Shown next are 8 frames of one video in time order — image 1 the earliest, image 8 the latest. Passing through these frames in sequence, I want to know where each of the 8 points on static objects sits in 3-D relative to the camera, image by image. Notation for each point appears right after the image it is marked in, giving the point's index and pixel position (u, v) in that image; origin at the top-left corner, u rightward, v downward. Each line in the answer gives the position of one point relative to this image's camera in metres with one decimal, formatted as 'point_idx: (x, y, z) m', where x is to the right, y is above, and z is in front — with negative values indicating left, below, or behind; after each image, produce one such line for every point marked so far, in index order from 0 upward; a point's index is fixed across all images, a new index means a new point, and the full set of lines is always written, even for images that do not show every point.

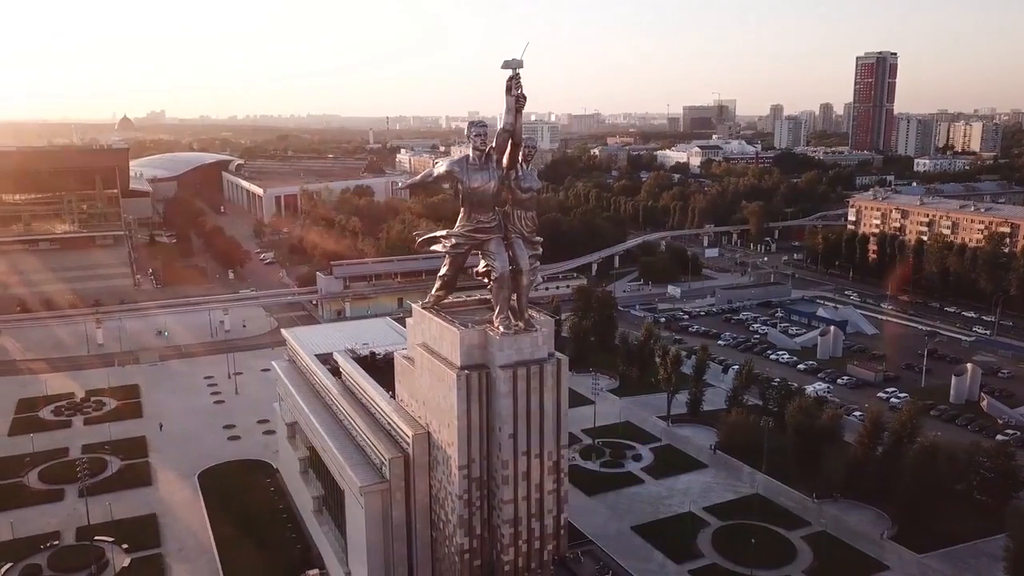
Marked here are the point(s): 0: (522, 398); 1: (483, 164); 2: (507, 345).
0: (+0.2, -1.8, +13.1) m
1: (-0.4, +1.9, +12.5) m
2: (-0.1, -0.9, +12.9) m
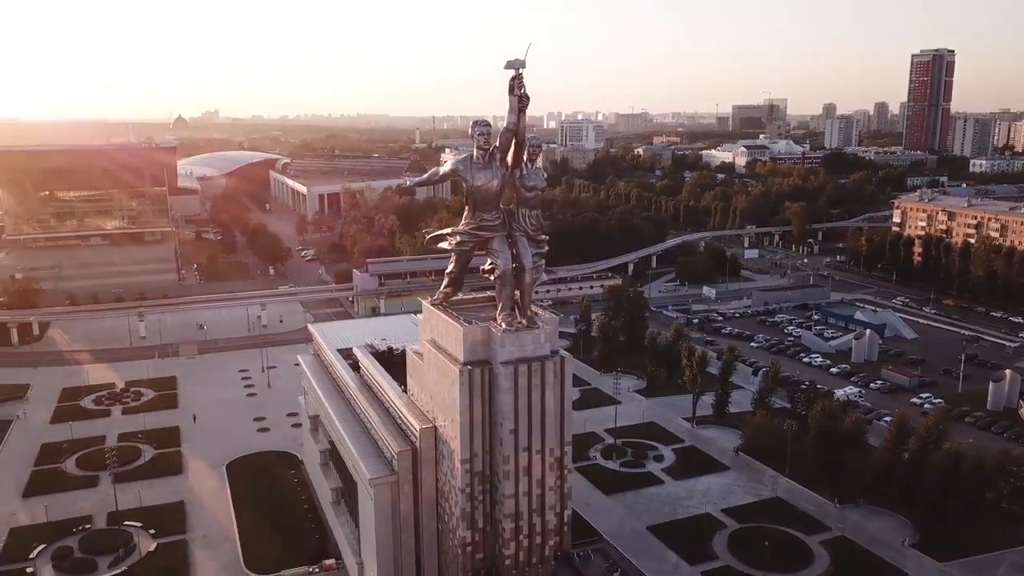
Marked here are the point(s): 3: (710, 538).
0: (+0.2, -1.7, +13.2) m
1: (-0.4, +2.0, +12.6) m
2: (-0.1, -0.9, +13.0) m
3: (+4.9, -6.2, +19.9) m
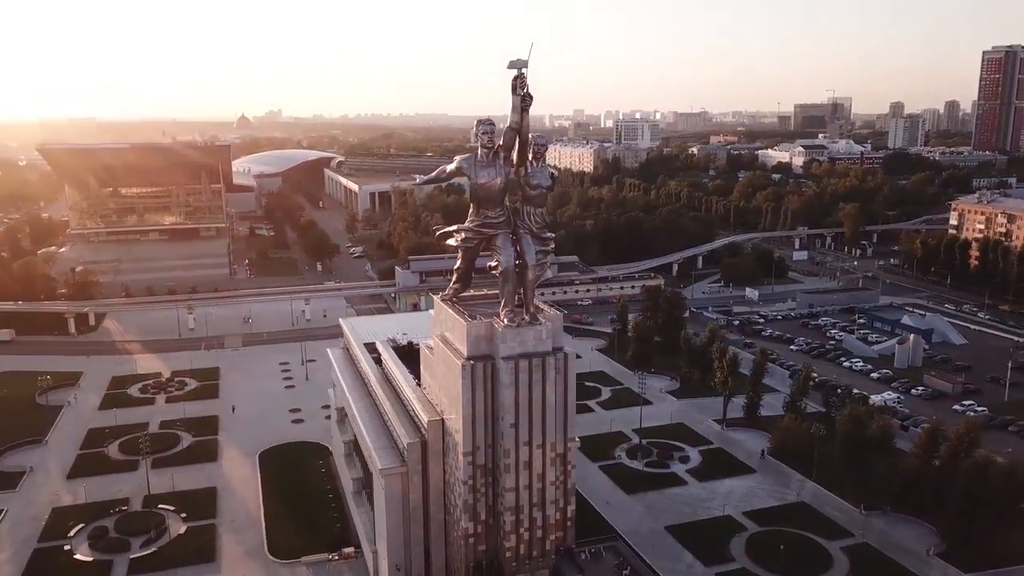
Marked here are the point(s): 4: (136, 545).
0: (+0.2, -1.7, +13.4) m
1: (-0.4, +2.0, +12.8) m
2: (0.0, -0.8, +13.2) m
3: (+5.3, -6.2, +19.8) m
4: (-9.2, -6.2, +19.7) m
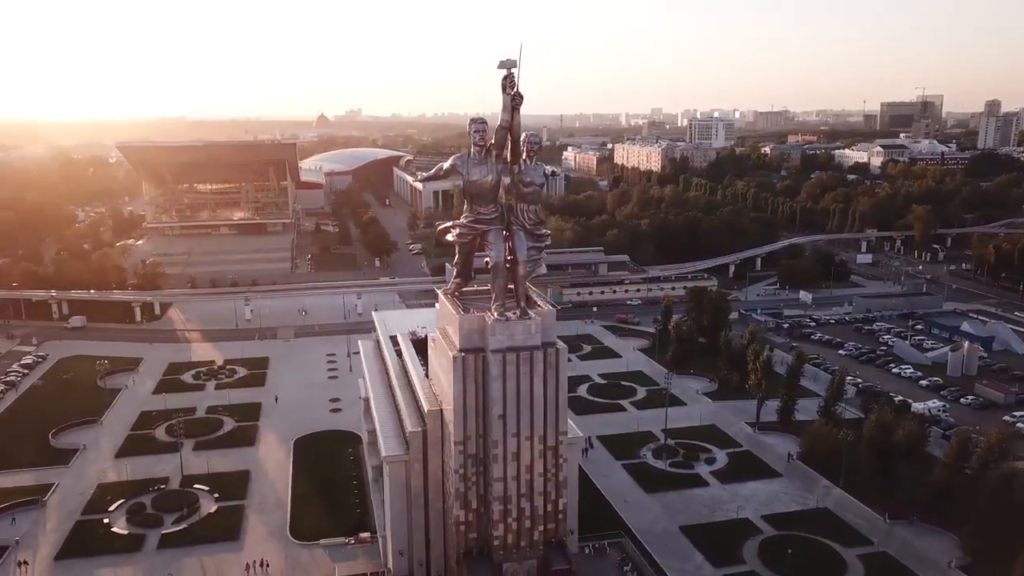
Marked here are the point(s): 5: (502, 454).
0: (0.0, -1.6, +13.7) m
1: (-0.5, +2.1, +13.2) m
2: (-0.2, -0.7, +13.5) m
3: (+5.6, -6.2, +19.6) m
4: (-8.8, -6.0, +20.8) m
5: (-0.2, -2.8, +13.8) m
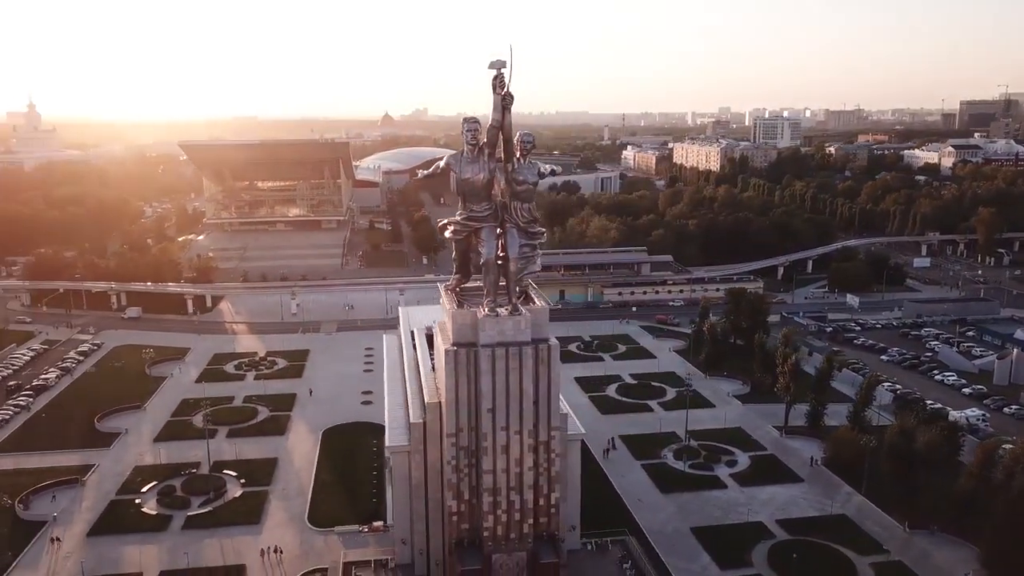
0: (-0.1, -1.5, +13.9) m
1: (-0.7, +2.2, +13.5) m
2: (-0.4, -0.7, +13.8) m
3: (+5.8, -6.2, +19.4) m
4: (-8.5, -5.8, +21.7) m
5: (-0.4, -2.8, +14.1) m
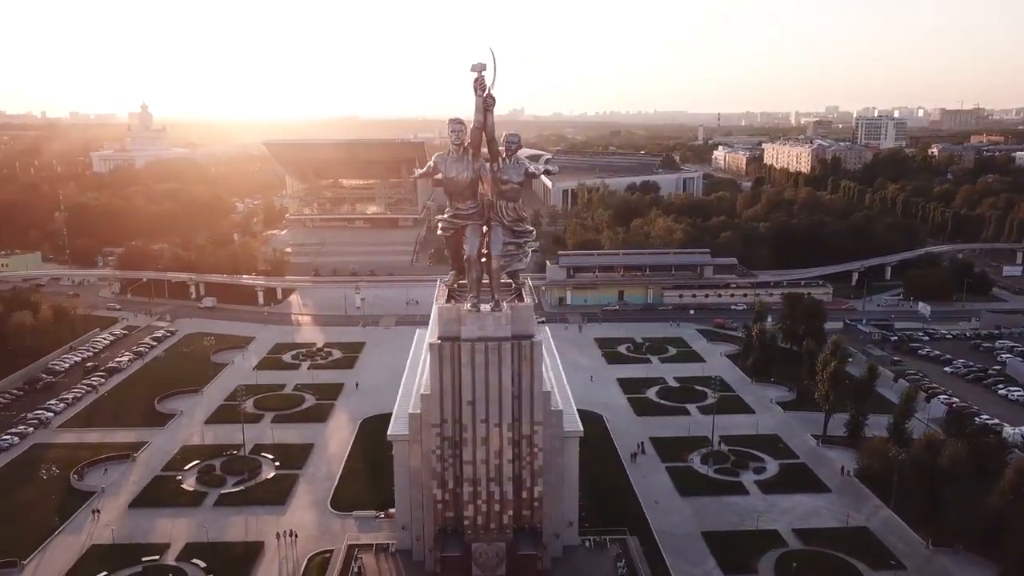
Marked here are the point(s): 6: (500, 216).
0: (-0.5, -1.5, +14.3) m
1: (-1.0, +2.3, +13.9) m
2: (-0.7, -0.6, +14.2) m
3: (+5.9, -6.3, +19.1) m
4: (-8.0, -5.5, +23.0) m
5: (-0.7, -2.7, +14.5) m
6: (-0.3, +1.3, +14.4) m
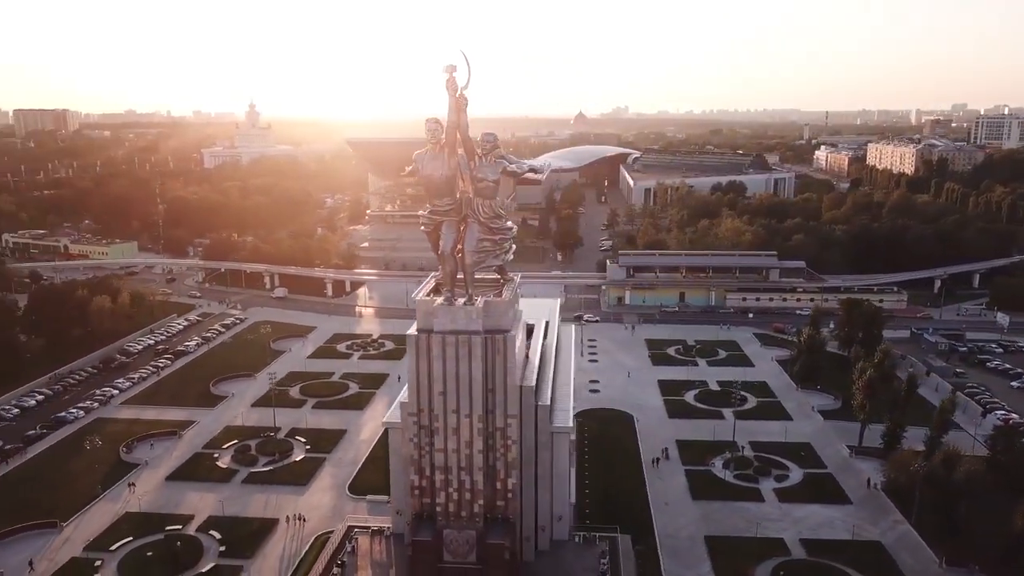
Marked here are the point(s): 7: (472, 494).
0: (-1.0, -1.4, +14.8) m
1: (-1.4, +2.4, +14.4) m
2: (-1.2, -0.5, +14.7) m
3: (+5.8, -6.3, +18.8) m
4: (-7.5, -5.2, +24.3) m
5: (-1.2, -2.6, +15.0) m
6: (-0.7, +1.4, +14.8) m
7: (-0.7, -3.9, +15.1) m
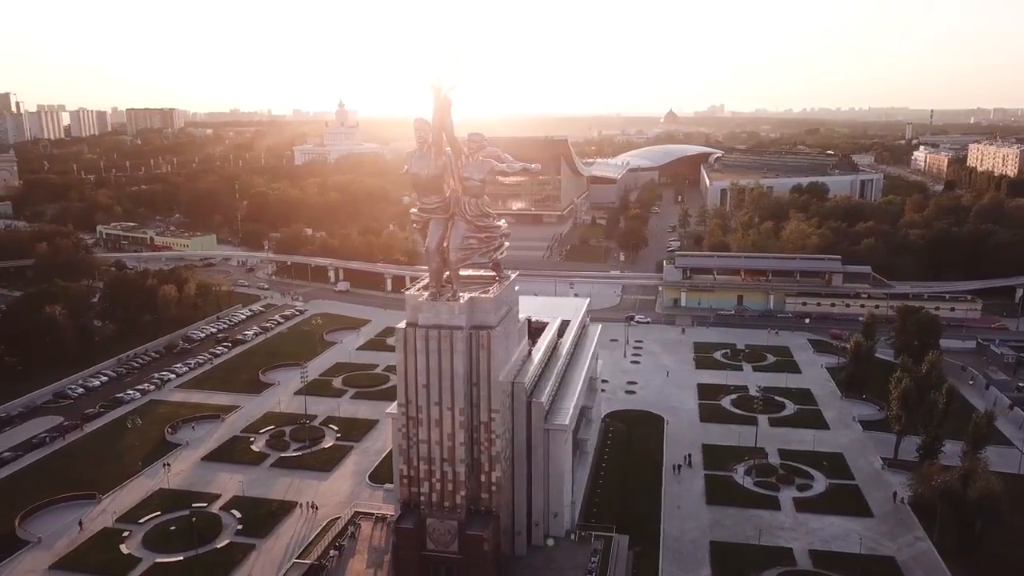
0: (-1.3, -1.3, +15.2) m
1: (-1.7, +2.5, +14.9) m
2: (-1.5, -0.4, +15.1) m
3: (+5.7, -6.4, +18.4) m
4: (-6.9, -5.0, +25.4) m
5: (-1.6, -2.5, +15.4) m
6: (-1.0, +1.4, +15.2) m
7: (-1.1, -3.8, +15.5) m
